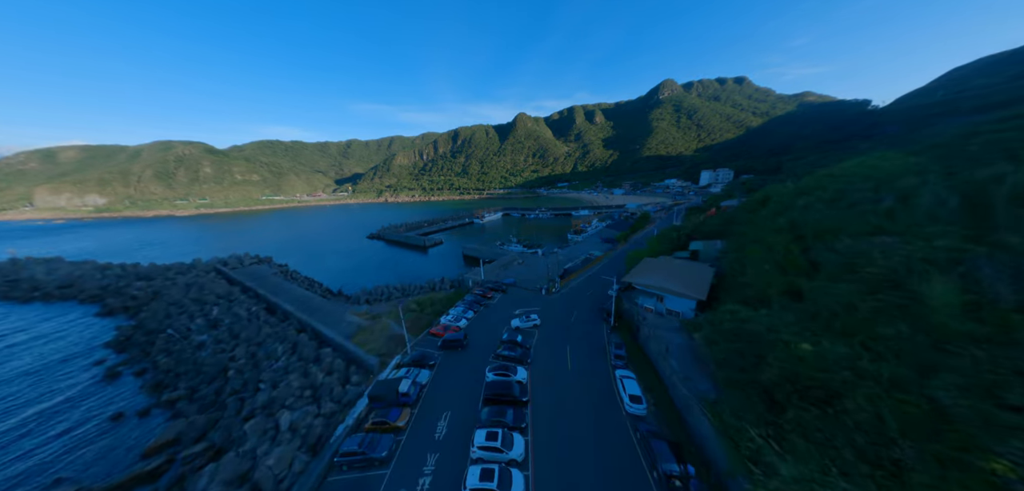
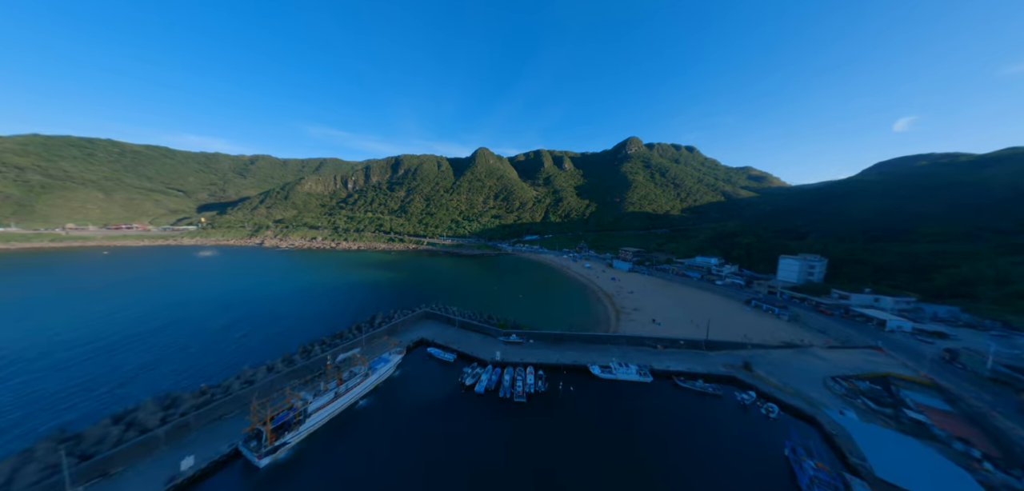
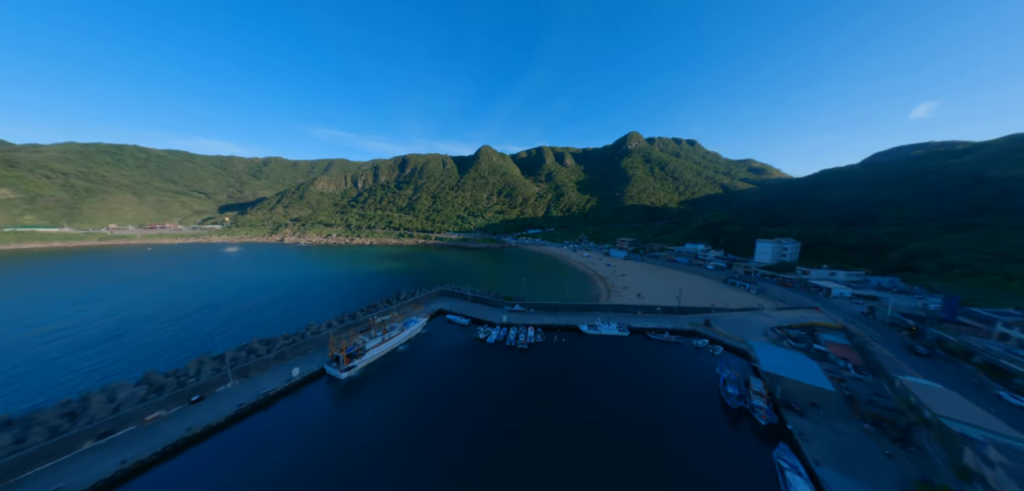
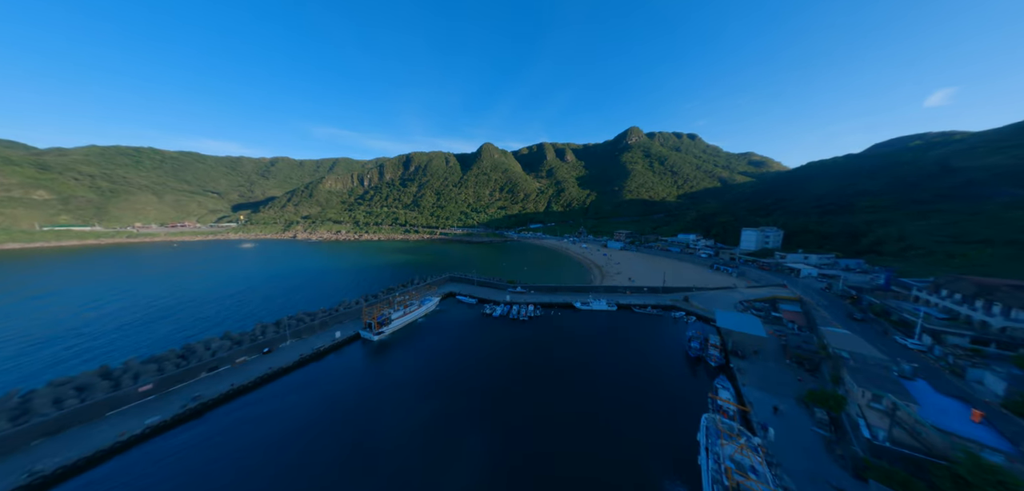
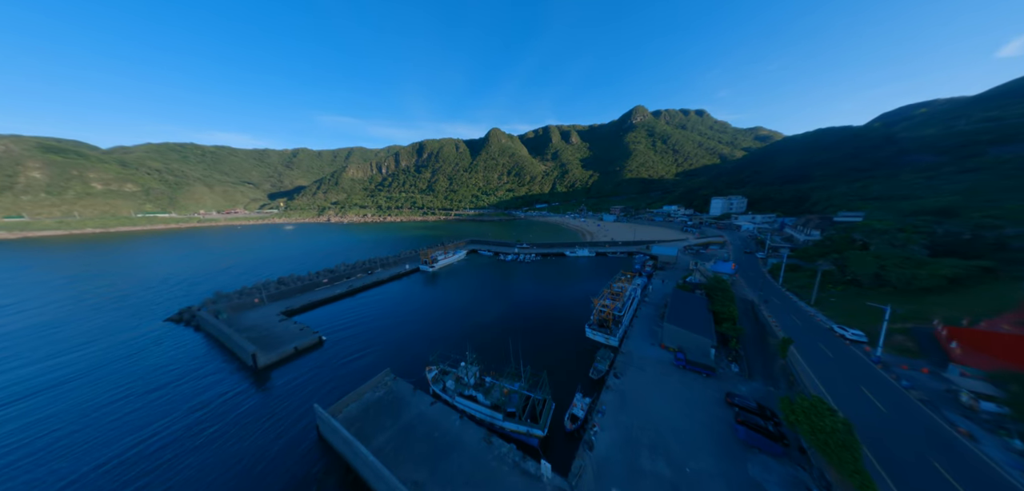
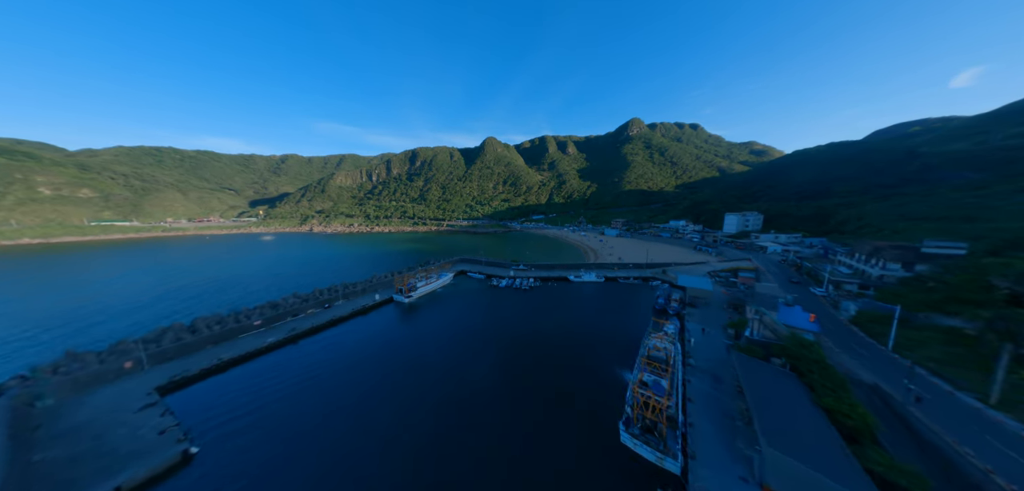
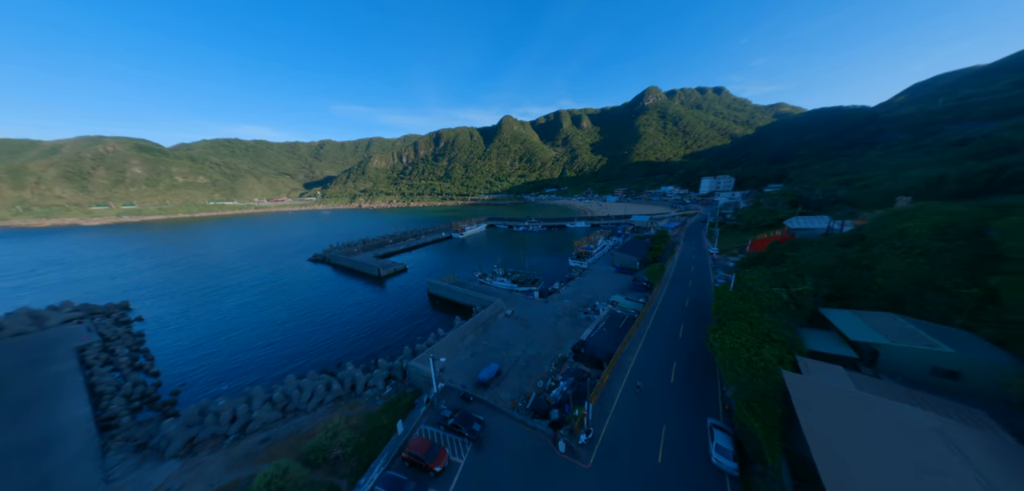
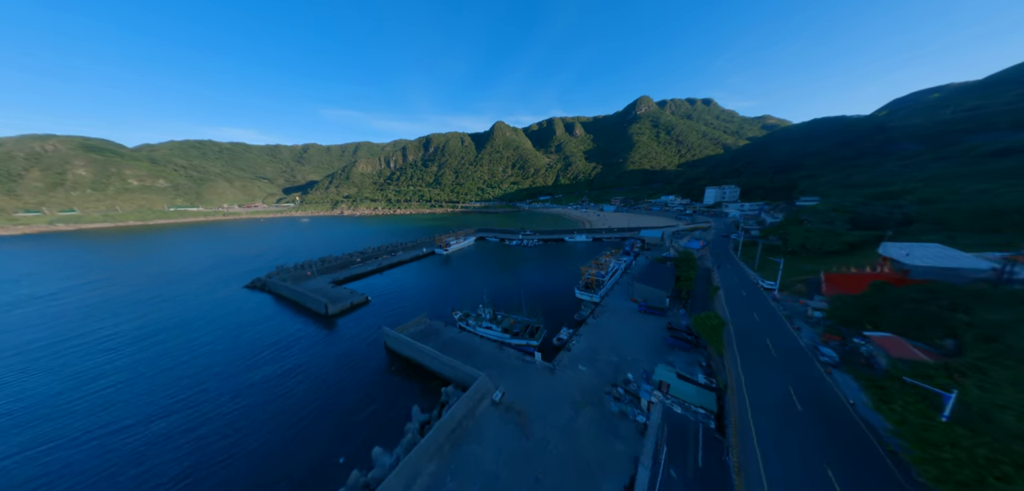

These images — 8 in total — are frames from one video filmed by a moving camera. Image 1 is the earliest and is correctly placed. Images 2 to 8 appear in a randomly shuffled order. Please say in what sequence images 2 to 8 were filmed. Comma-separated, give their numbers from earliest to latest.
7, 8, 5, 6, 4, 3, 2
